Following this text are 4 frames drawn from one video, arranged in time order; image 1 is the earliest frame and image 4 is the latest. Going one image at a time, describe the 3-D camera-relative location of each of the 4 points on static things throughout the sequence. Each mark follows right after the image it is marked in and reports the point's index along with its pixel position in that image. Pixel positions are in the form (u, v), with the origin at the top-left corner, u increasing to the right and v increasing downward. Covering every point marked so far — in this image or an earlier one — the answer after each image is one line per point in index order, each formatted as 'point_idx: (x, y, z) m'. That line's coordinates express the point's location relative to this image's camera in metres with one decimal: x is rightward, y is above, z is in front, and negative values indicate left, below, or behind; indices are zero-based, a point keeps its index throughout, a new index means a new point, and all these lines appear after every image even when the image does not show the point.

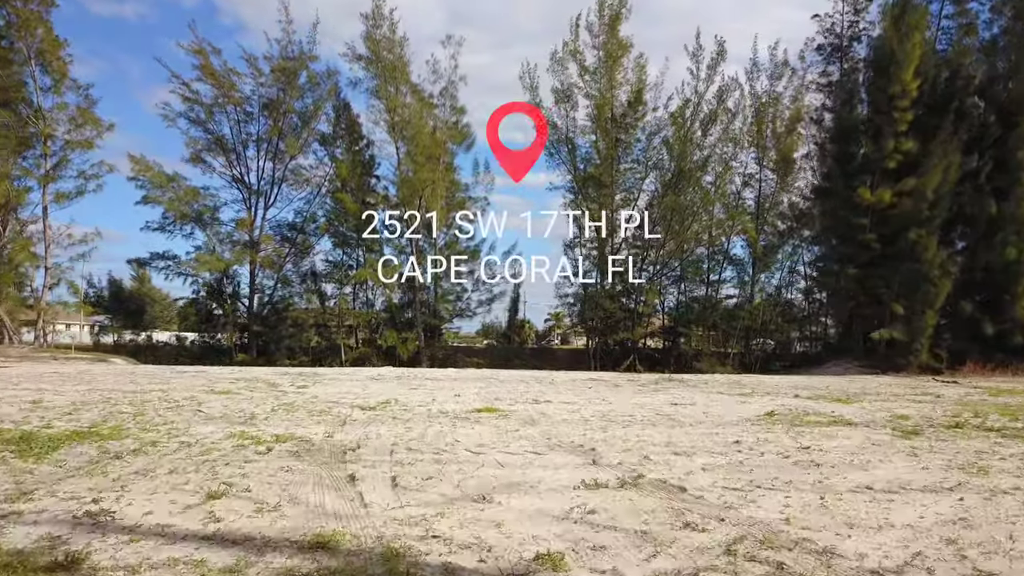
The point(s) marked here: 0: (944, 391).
0: (+5.7, -1.4, +9.7) m
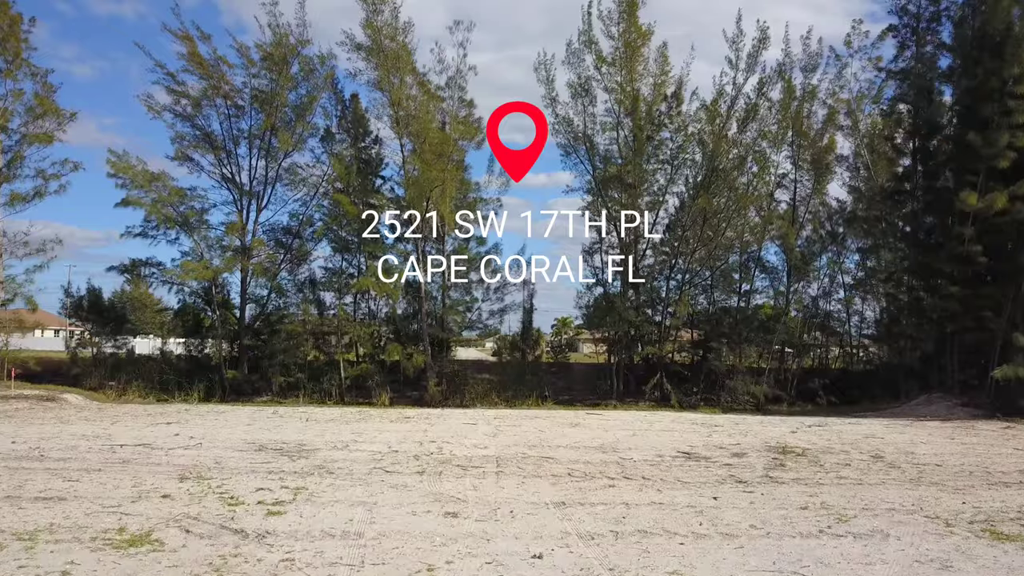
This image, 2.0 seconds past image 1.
0: (+6.1, -1.7, +7.7) m
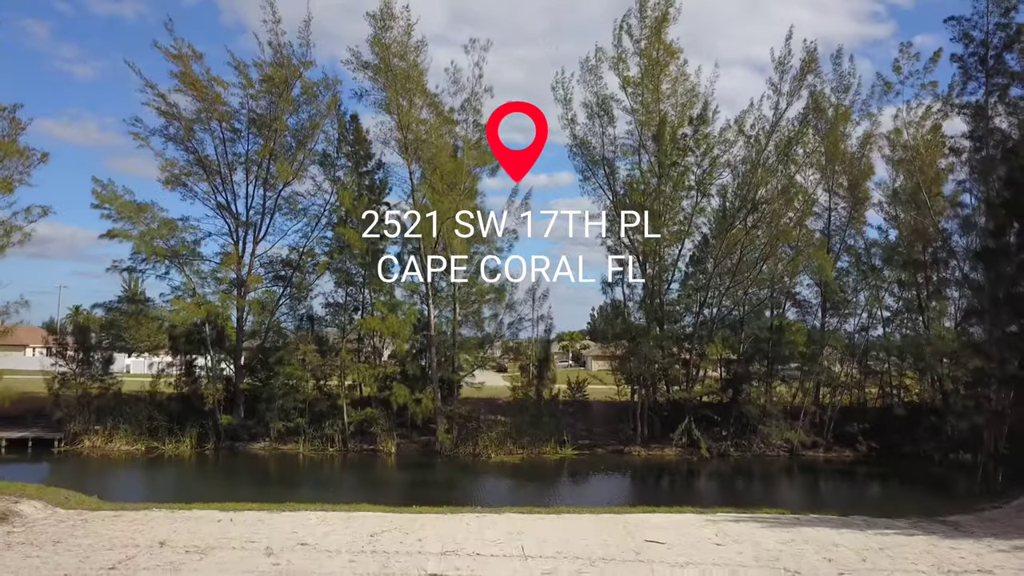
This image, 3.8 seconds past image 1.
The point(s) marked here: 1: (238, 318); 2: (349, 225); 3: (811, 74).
0: (+6.6, -2.7, +6.2) m
1: (-7.5, -0.8, +19.9) m
2: (-4.4, +1.7, +19.7) m
3: (+7.5, +5.4, +18.4) m
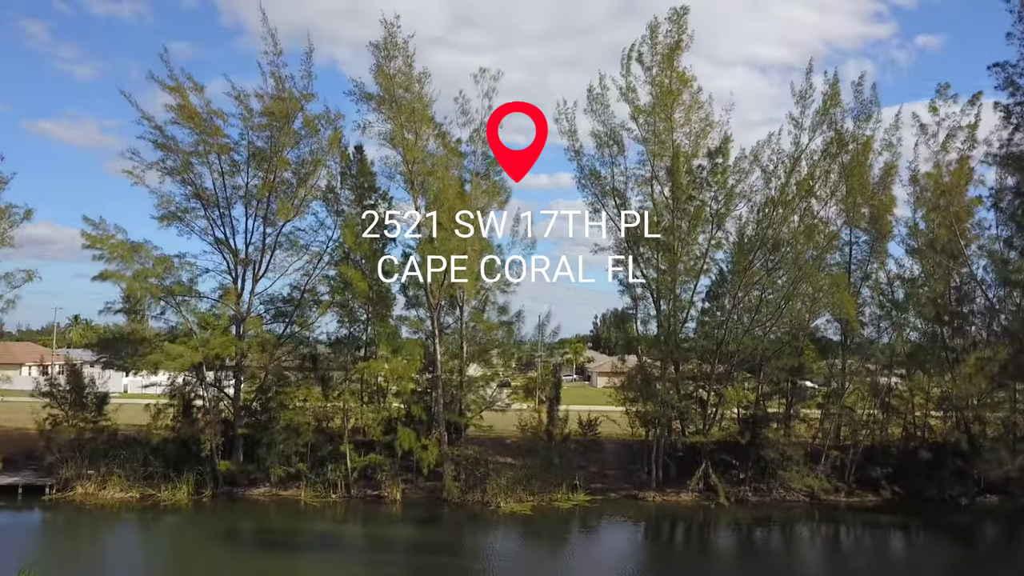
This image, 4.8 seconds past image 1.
0: (+6.8, -3.7, +5.5) m
1: (-7.2, -1.8, +19.1) m
2: (-4.1, +0.7, +19.0) m
3: (+7.8, +4.4, +17.7) m
